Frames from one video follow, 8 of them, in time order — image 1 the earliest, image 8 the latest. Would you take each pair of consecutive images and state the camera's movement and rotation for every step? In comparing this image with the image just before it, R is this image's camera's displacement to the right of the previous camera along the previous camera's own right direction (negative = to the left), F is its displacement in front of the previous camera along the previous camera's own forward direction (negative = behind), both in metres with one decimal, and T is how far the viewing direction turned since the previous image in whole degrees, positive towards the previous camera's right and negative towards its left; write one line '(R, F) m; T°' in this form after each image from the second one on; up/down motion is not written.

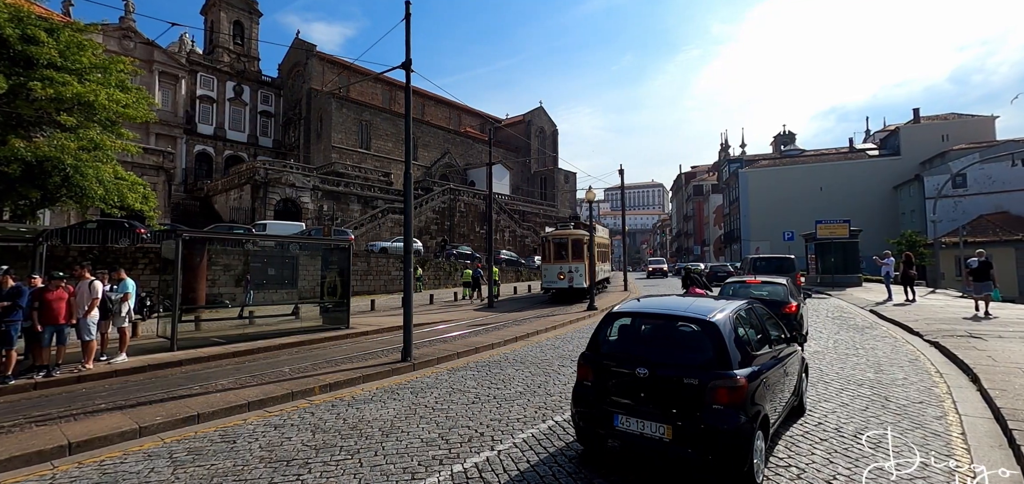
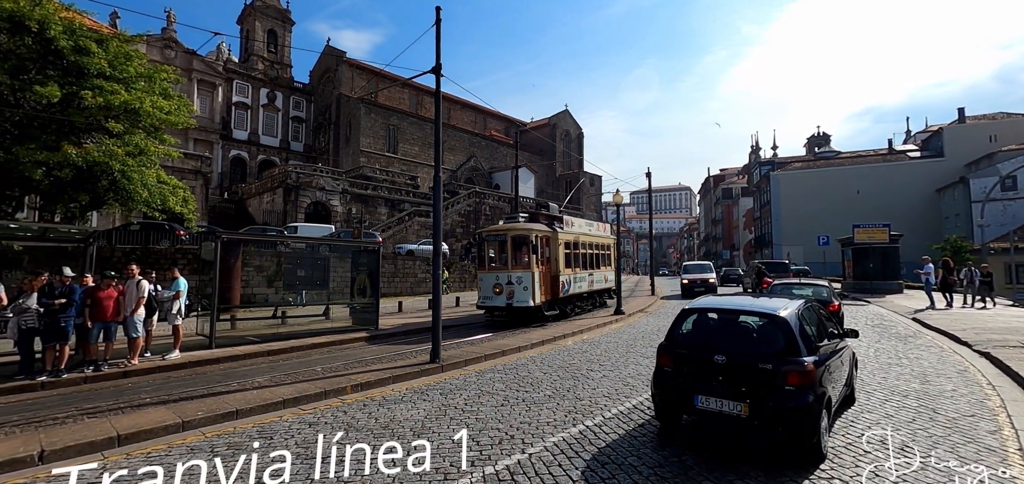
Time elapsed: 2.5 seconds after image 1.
(-0.2, 0.0) m; -3°
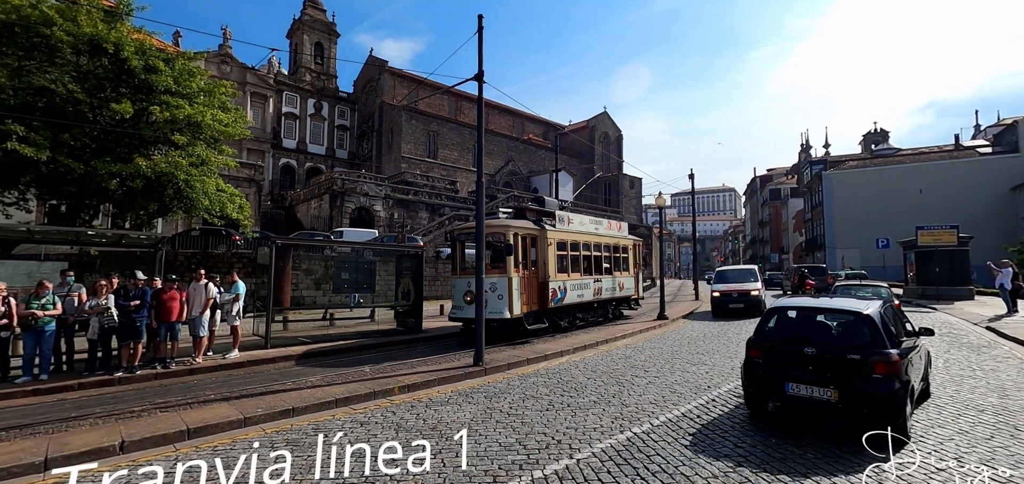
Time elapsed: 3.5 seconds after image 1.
(-0.3, 0.0) m; -4°
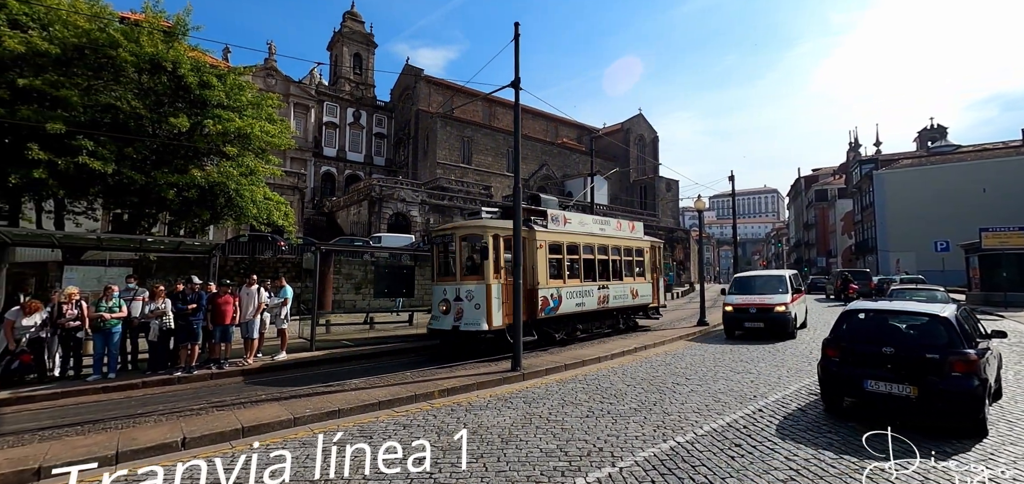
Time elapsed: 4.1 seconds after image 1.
(-0.2, 0.0) m; -4°
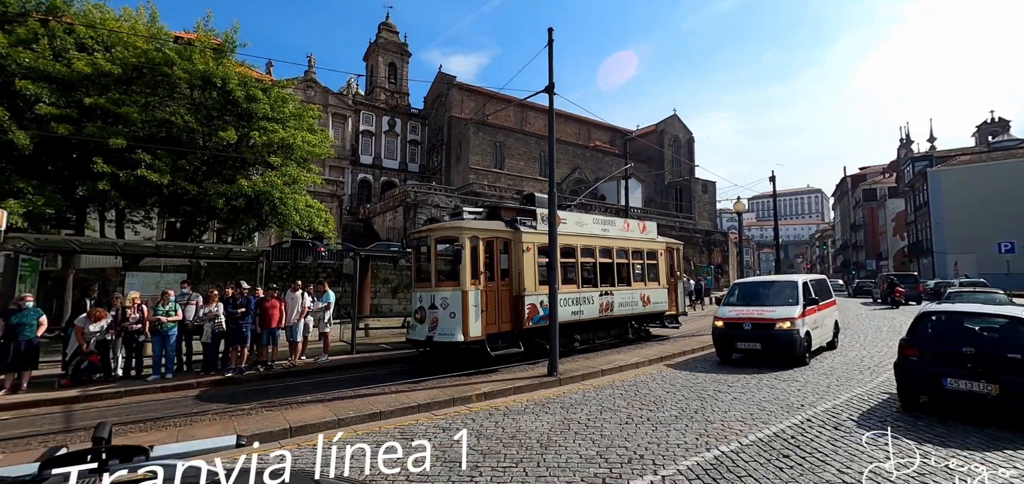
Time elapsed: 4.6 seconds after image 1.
(-0.2, 0.0) m; -4°
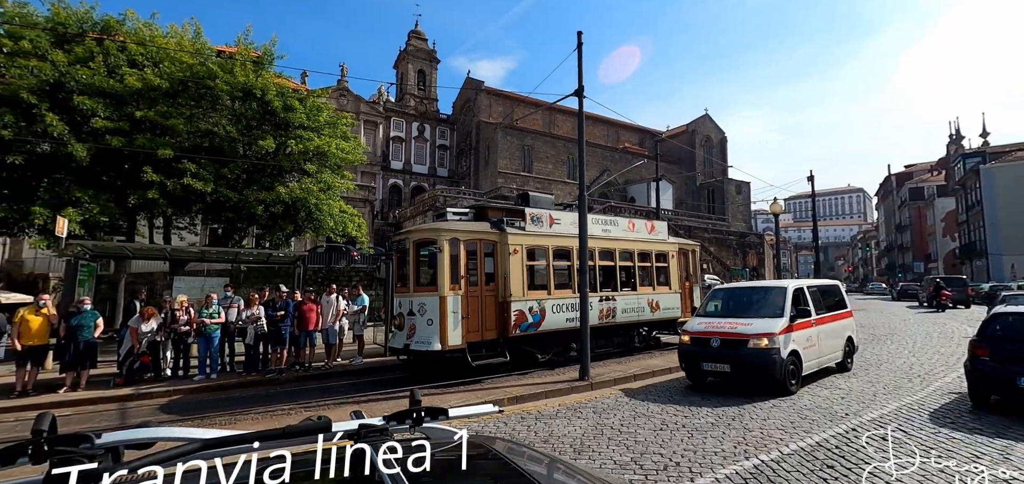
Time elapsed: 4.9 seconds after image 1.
(-0.2, 0.0) m; -3°
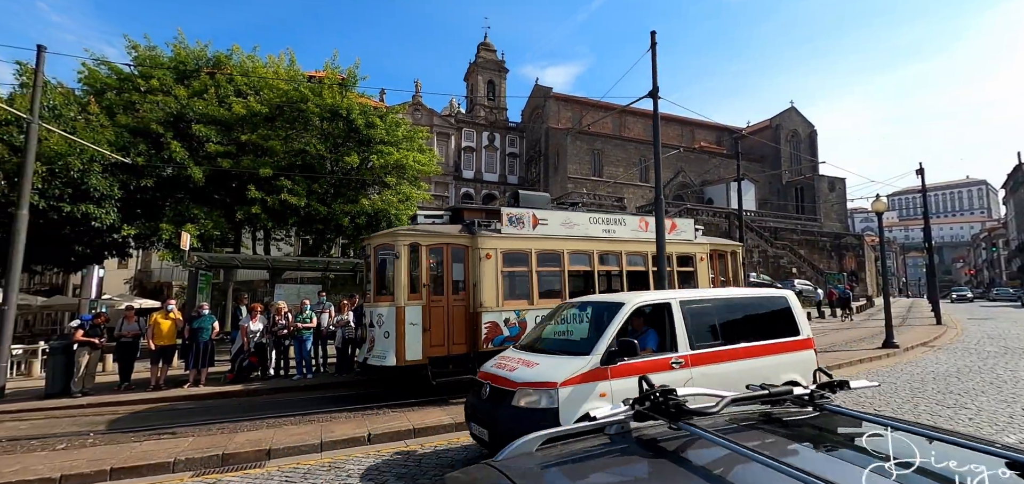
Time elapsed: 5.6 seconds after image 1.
(-0.5, -0.1) m; -8°
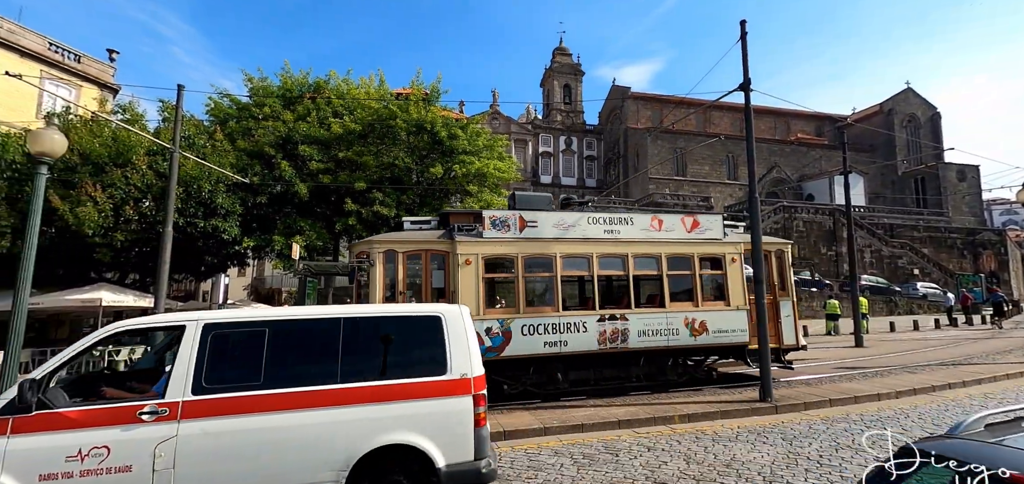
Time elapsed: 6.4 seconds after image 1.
(-0.6, -0.2) m; -9°
